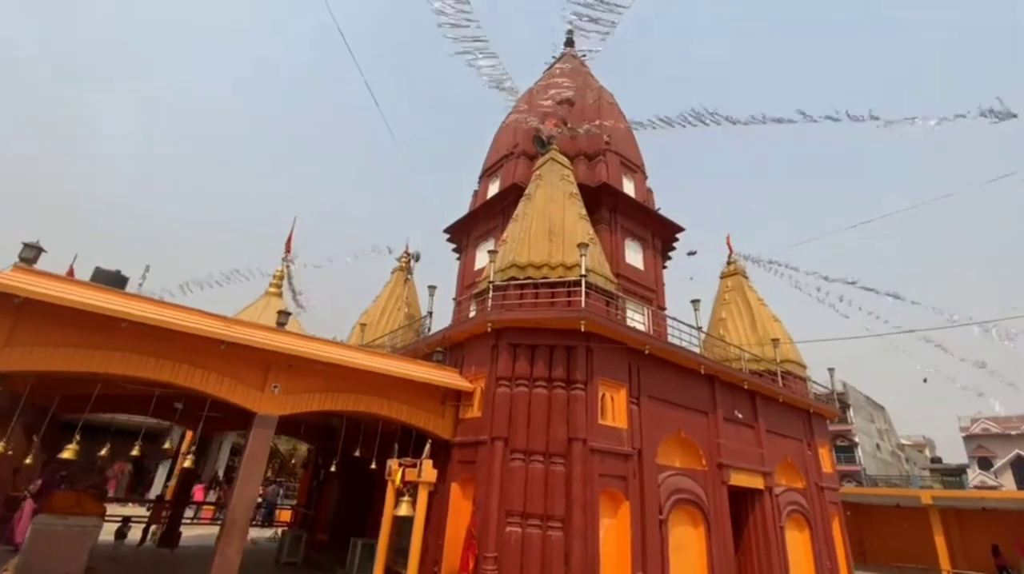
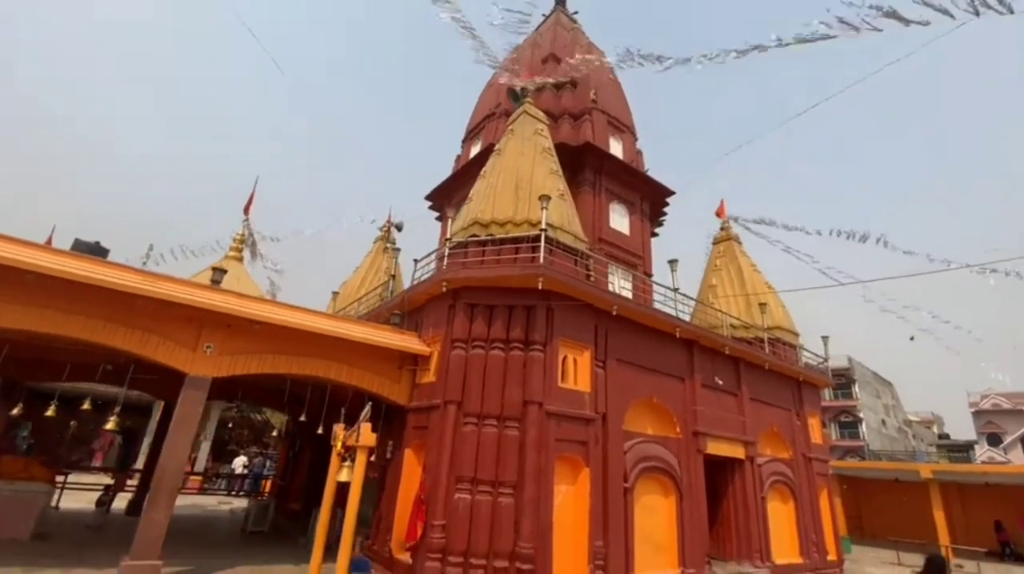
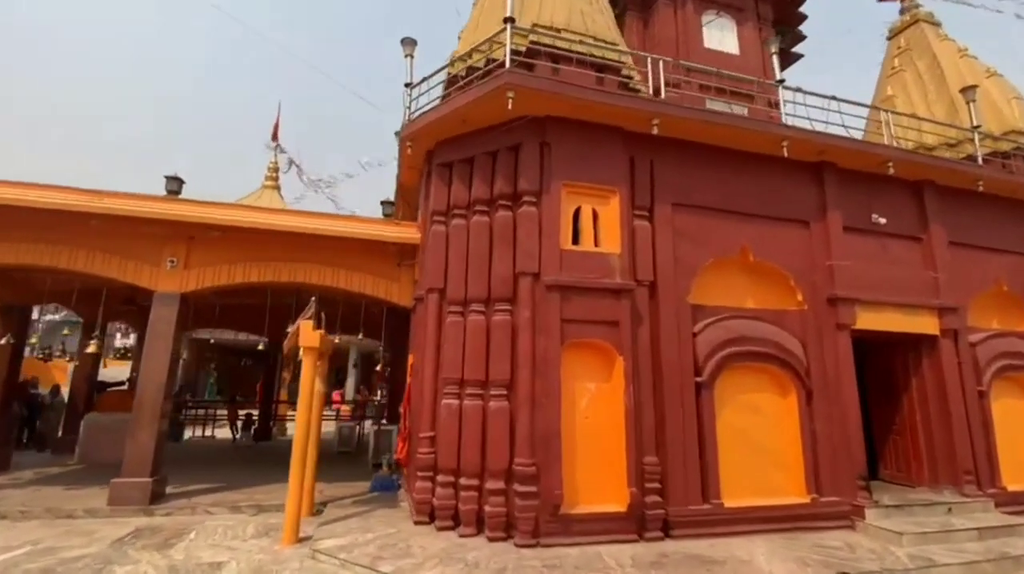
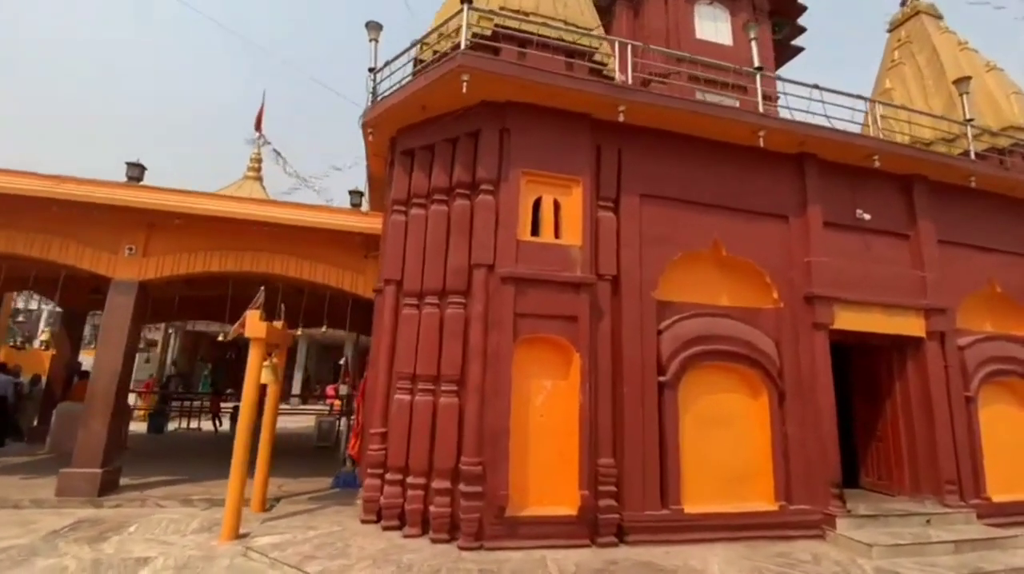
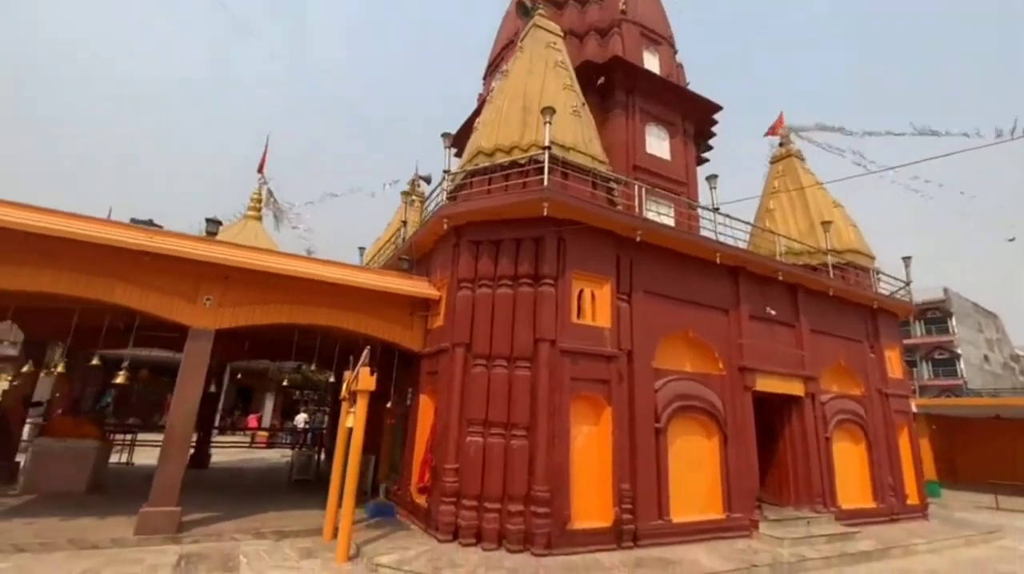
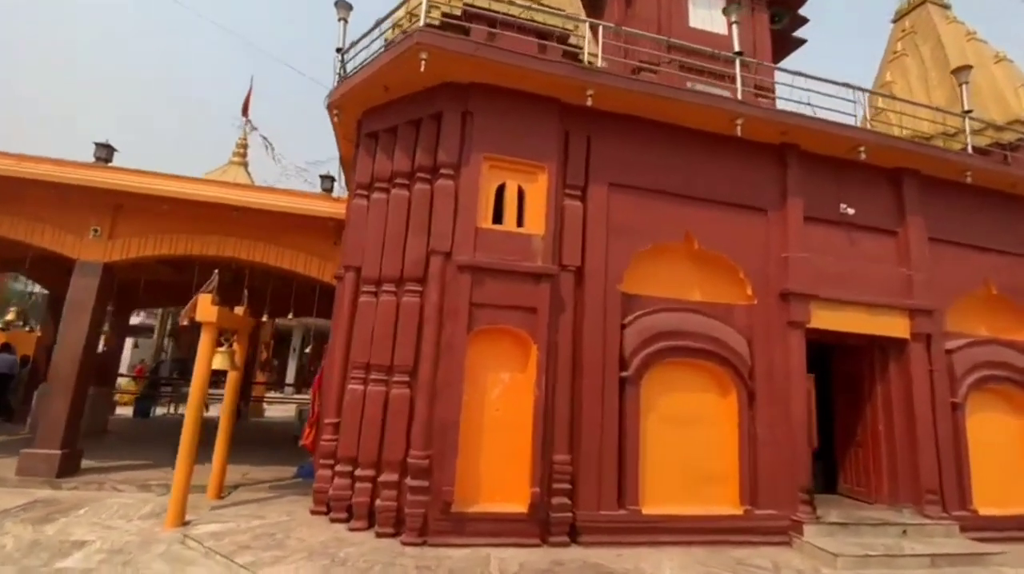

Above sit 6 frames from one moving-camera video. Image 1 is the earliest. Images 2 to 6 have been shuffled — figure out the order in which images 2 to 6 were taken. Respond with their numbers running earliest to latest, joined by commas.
2, 5, 3, 4, 6
